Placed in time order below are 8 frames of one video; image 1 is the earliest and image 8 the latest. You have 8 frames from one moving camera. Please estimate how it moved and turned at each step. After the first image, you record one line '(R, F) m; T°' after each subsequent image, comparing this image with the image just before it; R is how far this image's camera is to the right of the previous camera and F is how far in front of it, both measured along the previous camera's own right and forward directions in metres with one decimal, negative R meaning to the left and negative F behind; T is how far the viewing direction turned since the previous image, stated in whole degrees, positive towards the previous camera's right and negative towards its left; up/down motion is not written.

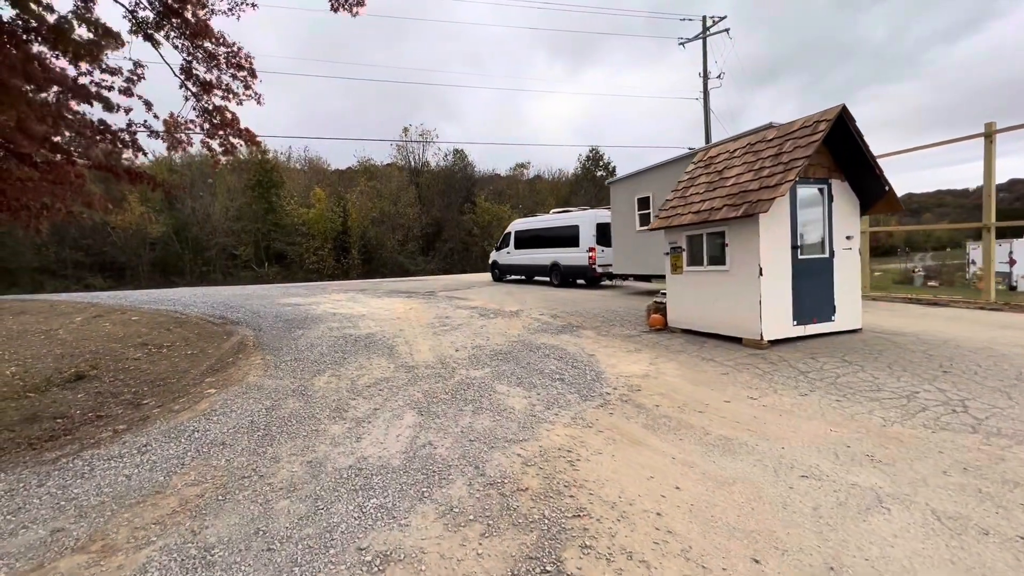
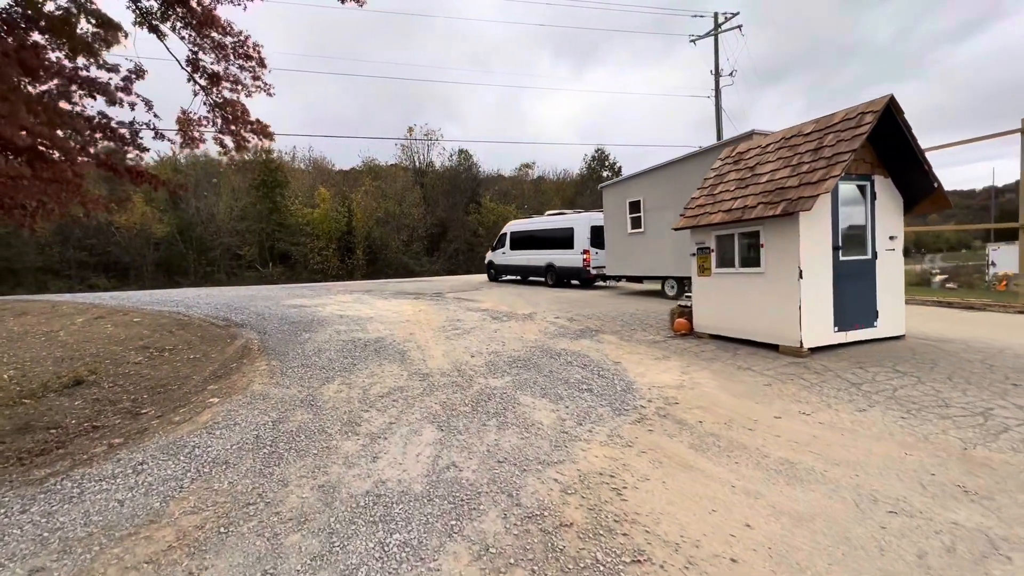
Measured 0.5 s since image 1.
(-0.2, +0.4) m; 0°
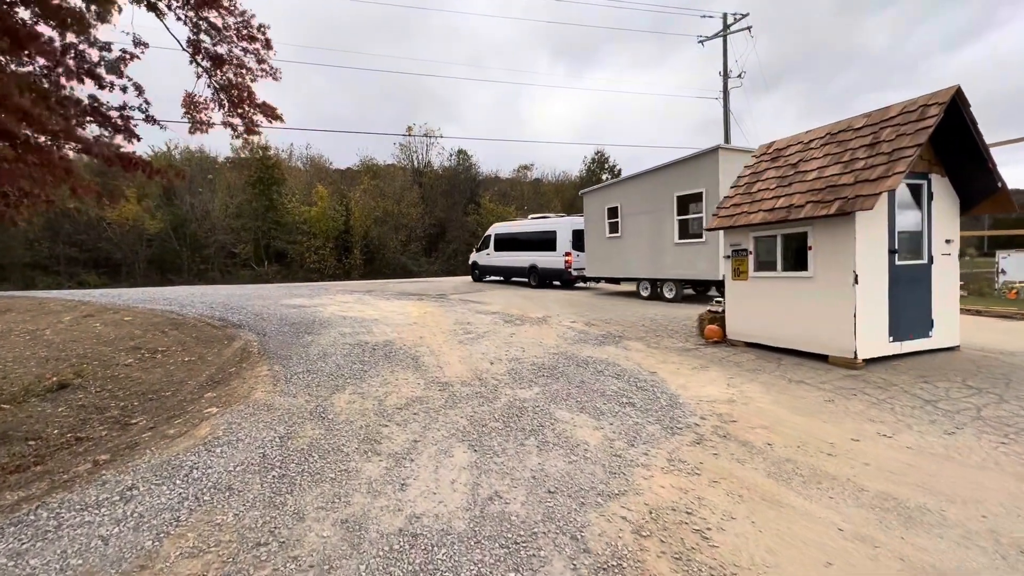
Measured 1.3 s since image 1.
(-0.4, +0.5) m; +1°
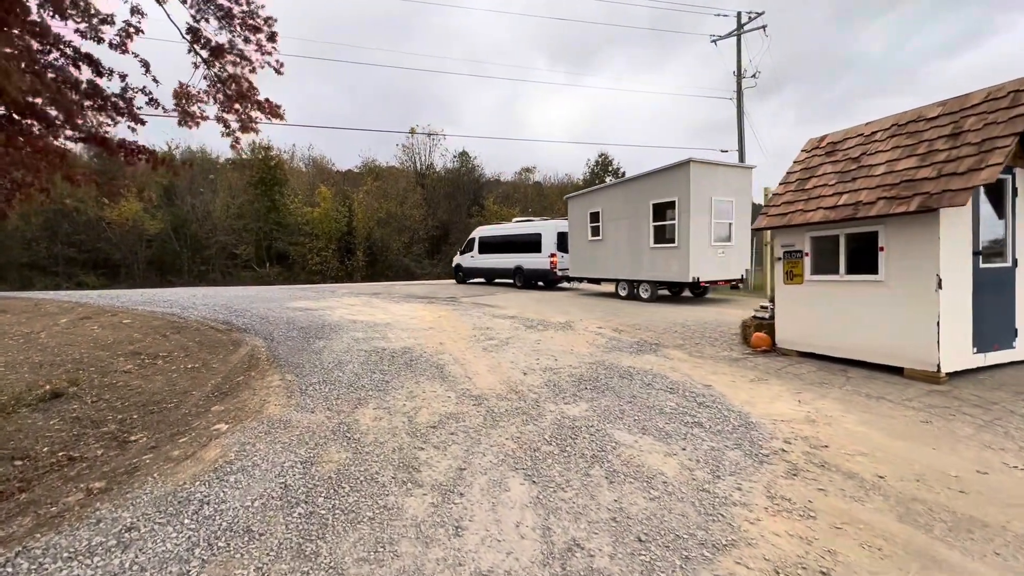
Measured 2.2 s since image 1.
(-0.4, +0.5) m; 0°
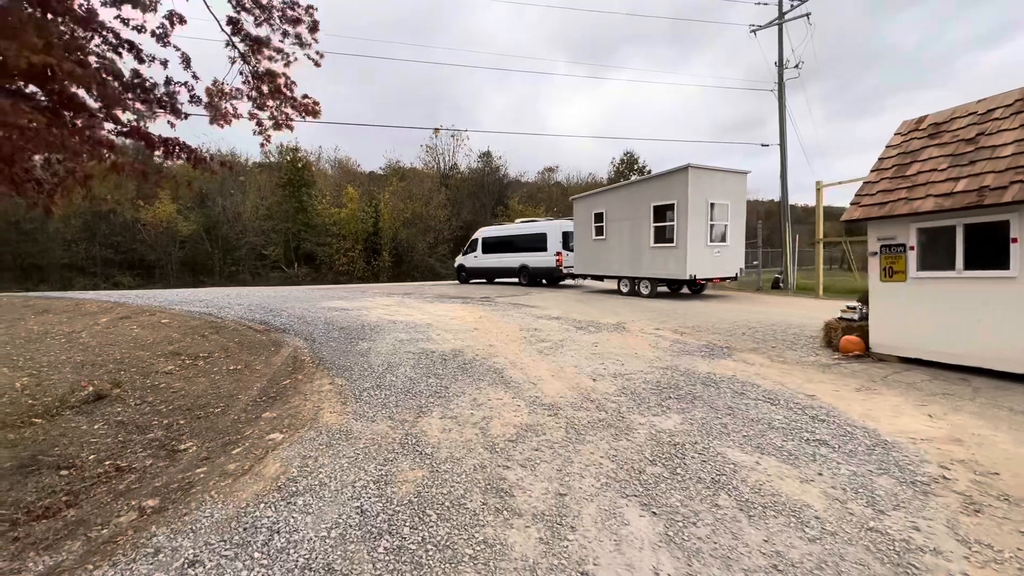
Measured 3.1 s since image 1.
(-0.5, +0.5) m; -2°
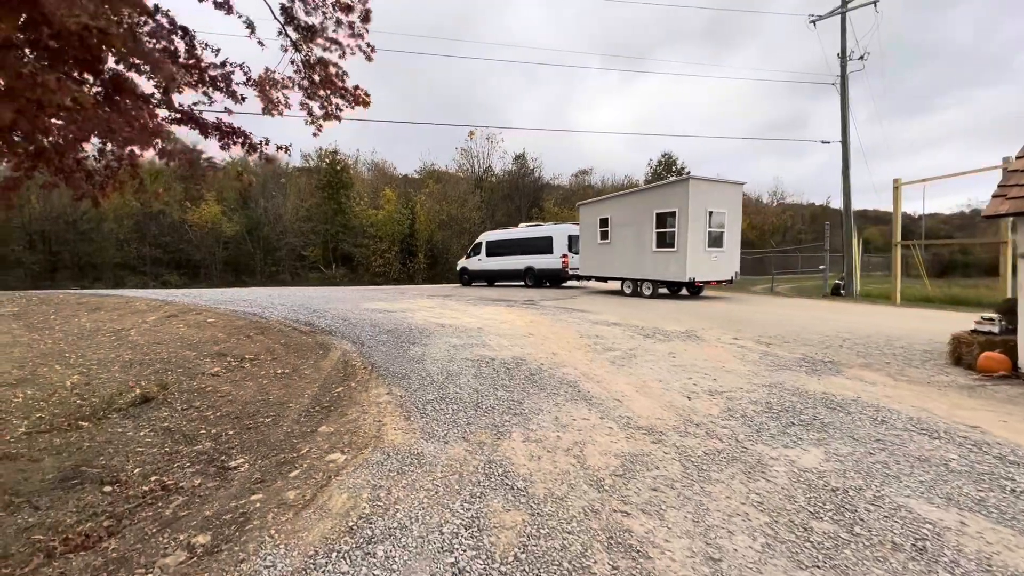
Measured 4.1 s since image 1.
(-0.5, +0.6) m; -4°
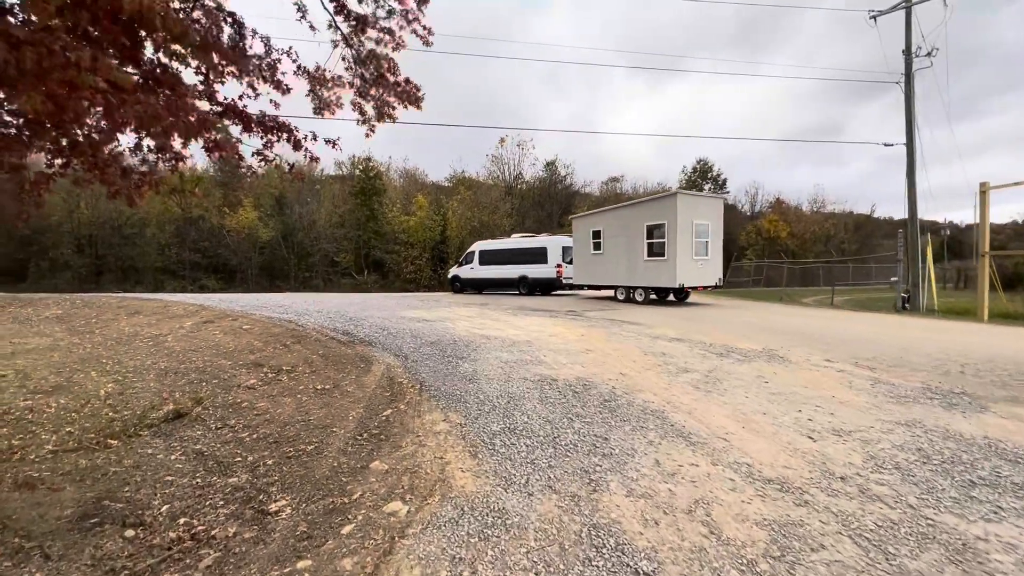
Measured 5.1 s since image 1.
(-0.5, +0.7) m; -3°
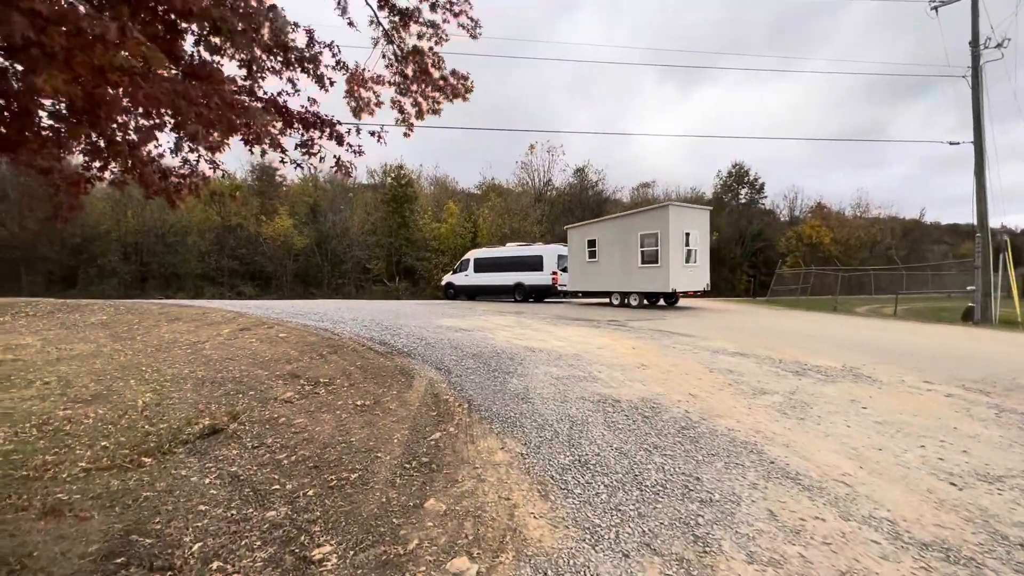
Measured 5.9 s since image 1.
(-0.3, +0.5) m; -3°
